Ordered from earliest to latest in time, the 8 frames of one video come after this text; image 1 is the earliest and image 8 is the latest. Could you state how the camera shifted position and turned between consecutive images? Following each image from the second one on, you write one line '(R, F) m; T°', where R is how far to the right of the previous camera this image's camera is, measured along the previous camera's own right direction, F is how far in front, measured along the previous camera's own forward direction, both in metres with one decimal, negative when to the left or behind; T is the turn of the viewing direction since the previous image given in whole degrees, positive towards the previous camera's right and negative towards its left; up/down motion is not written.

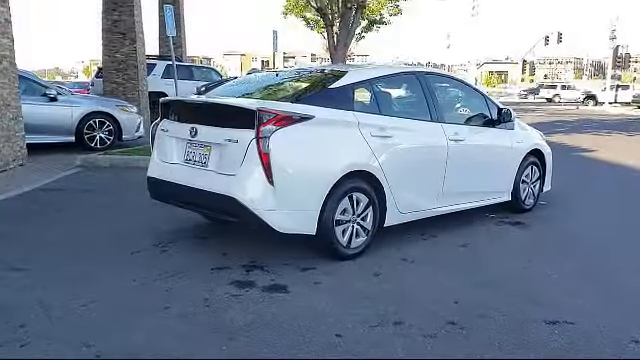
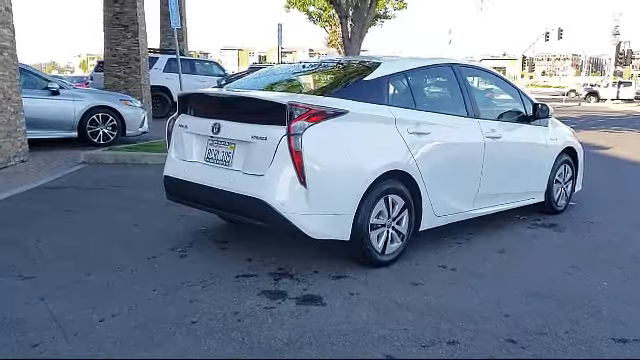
(-0.3, +0.4) m; 0°
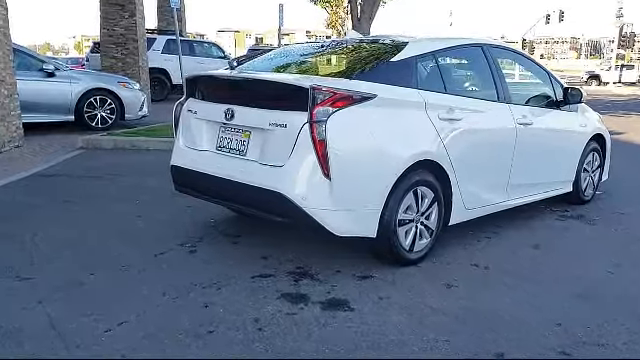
(-0.2, +0.4) m; 0°
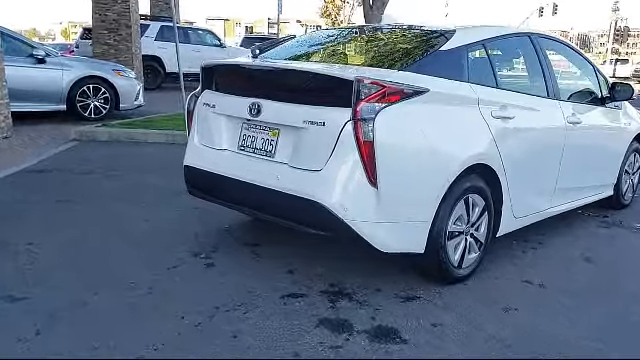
(-0.3, +0.6) m; +1°
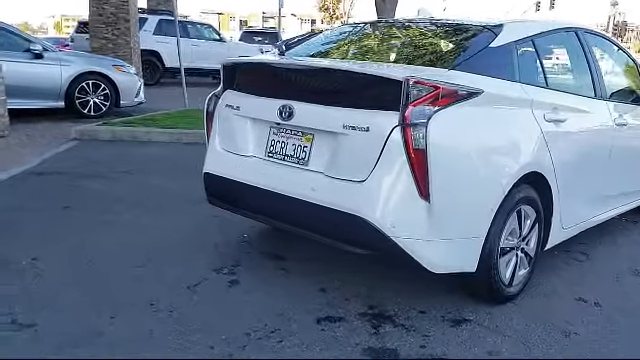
(-0.3, +0.4) m; +1°
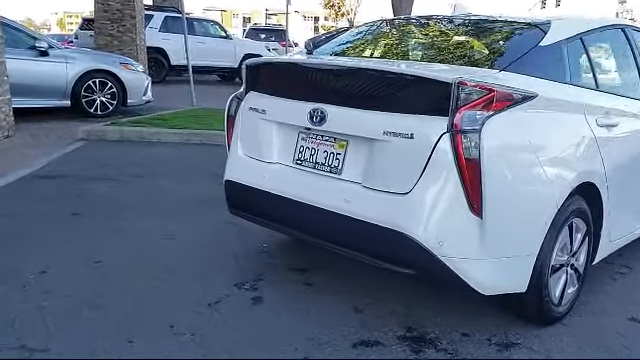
(-0.2, +0.3) m; 0°
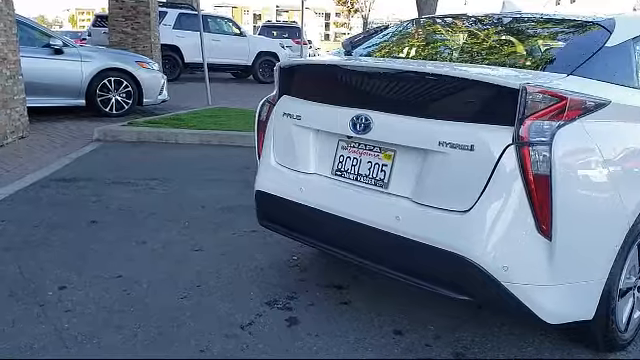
(-0.2, +0.3) m; -1°
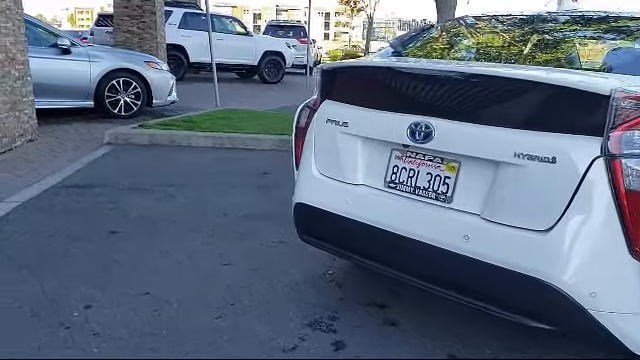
(-0.3, +0.3) m; 0°
